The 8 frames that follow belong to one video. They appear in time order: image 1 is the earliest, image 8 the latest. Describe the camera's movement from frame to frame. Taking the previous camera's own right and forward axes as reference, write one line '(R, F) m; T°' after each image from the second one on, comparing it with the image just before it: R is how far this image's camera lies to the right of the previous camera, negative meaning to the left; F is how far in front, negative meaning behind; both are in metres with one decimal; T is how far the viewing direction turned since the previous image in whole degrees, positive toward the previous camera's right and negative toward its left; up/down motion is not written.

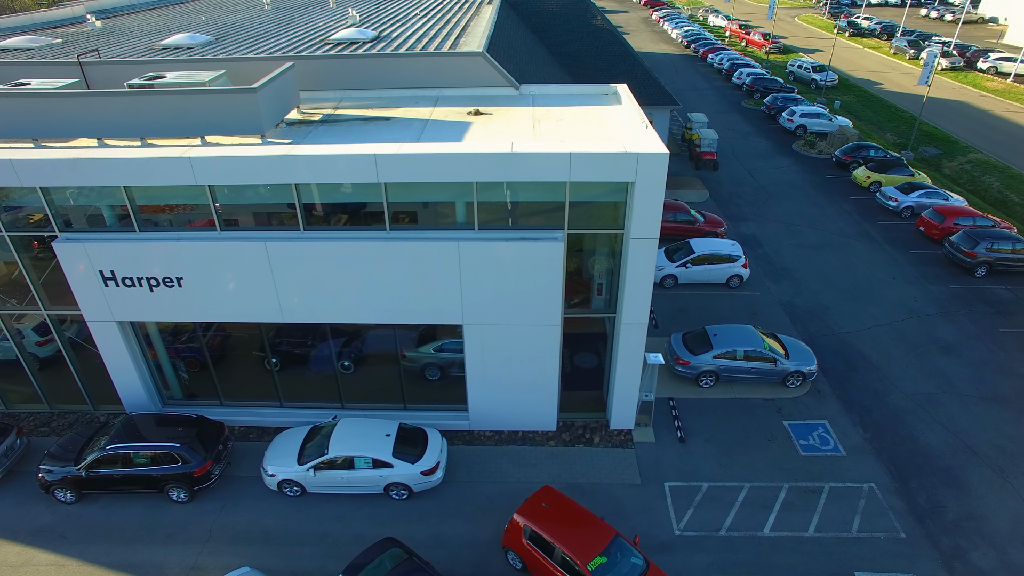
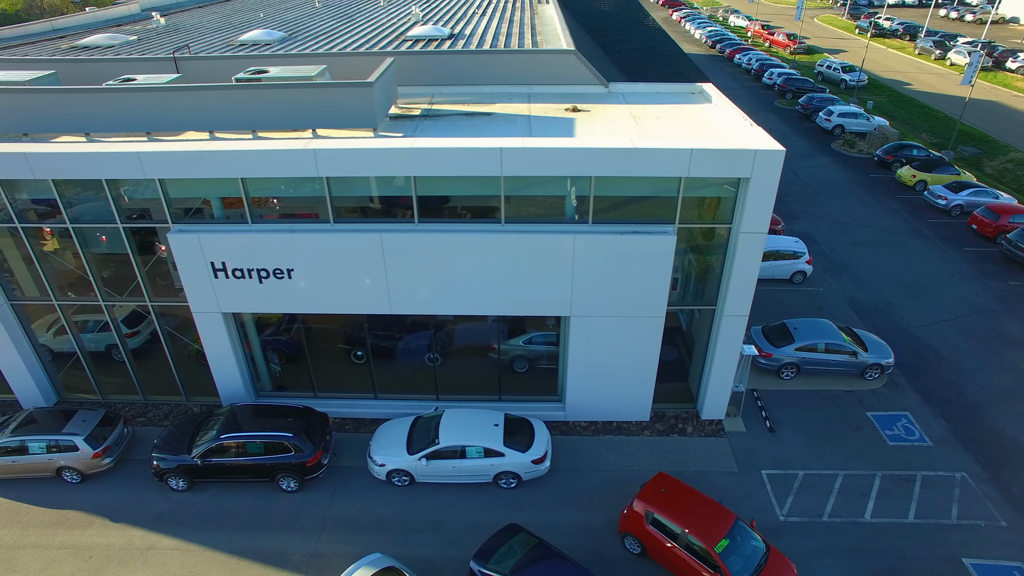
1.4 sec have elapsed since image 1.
(-2.5, -0.2) m; 0°
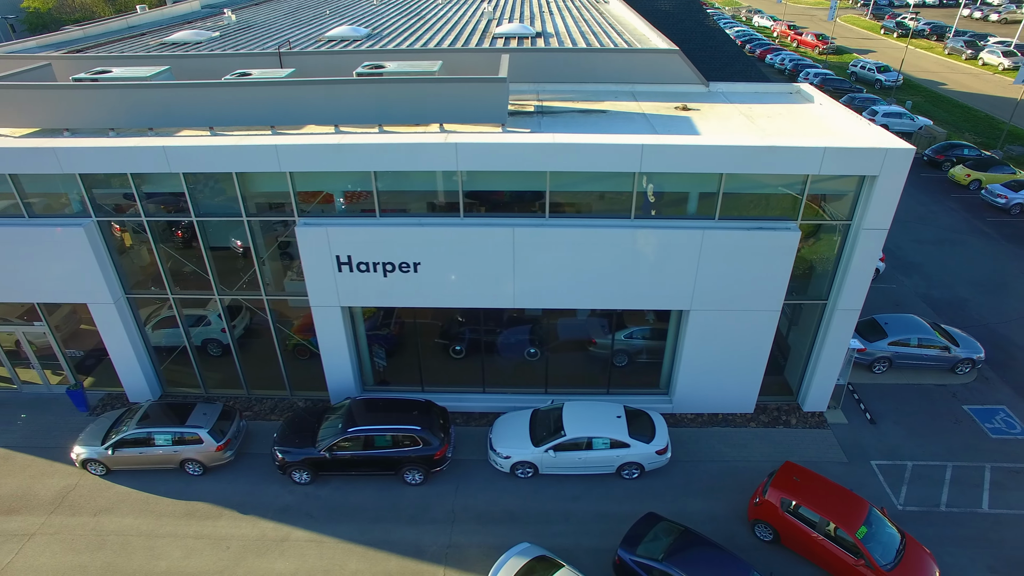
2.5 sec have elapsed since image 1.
(-2.9, -0.1) m; 0°
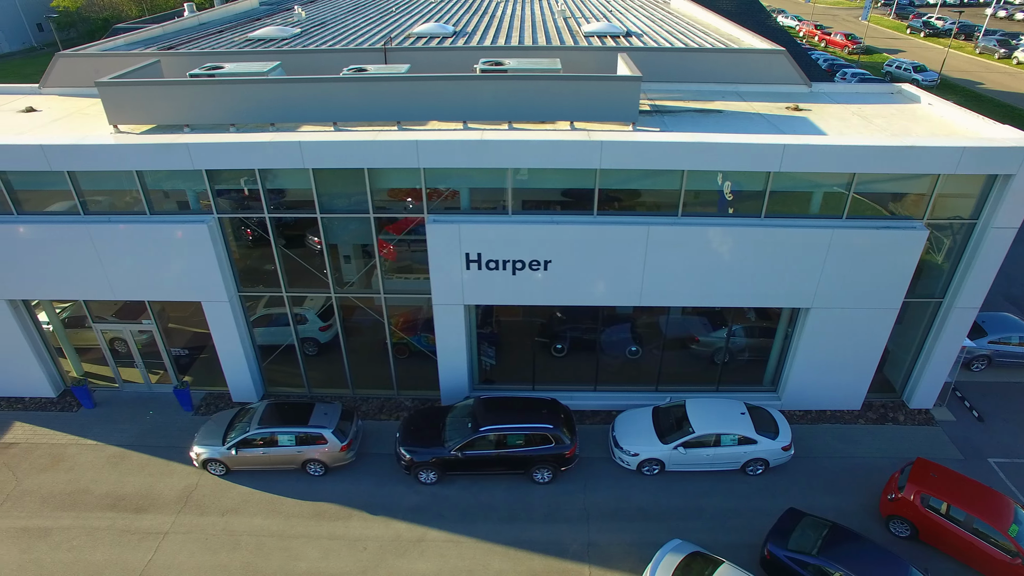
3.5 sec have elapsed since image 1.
(-3.0, +0.1) m; +1°
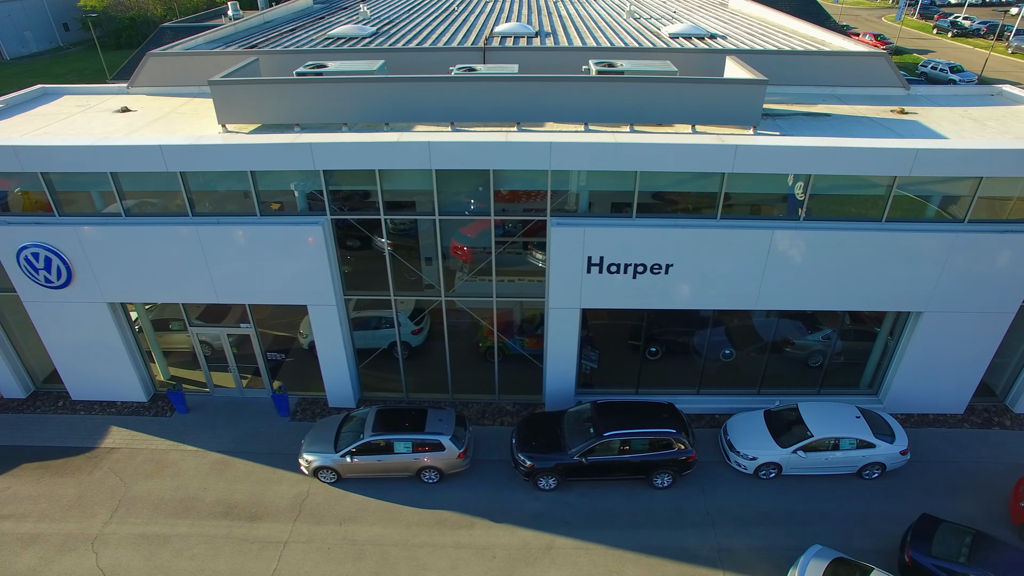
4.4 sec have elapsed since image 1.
(-2.7, +0.2) m; 0°
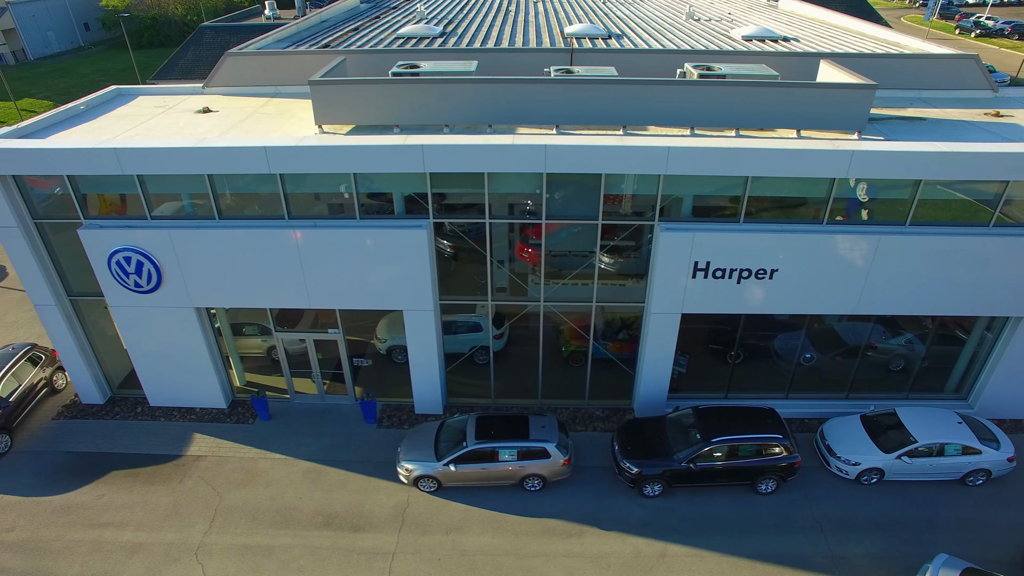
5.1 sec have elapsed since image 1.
(-2.4, +0.2) m; 0°
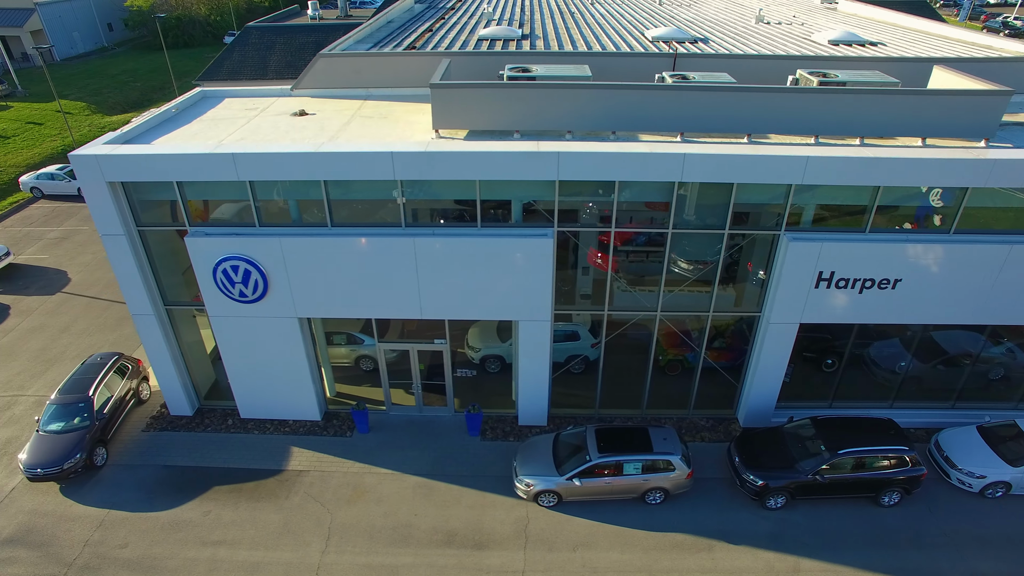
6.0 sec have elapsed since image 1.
(-2.7, +0.3) m; 0°
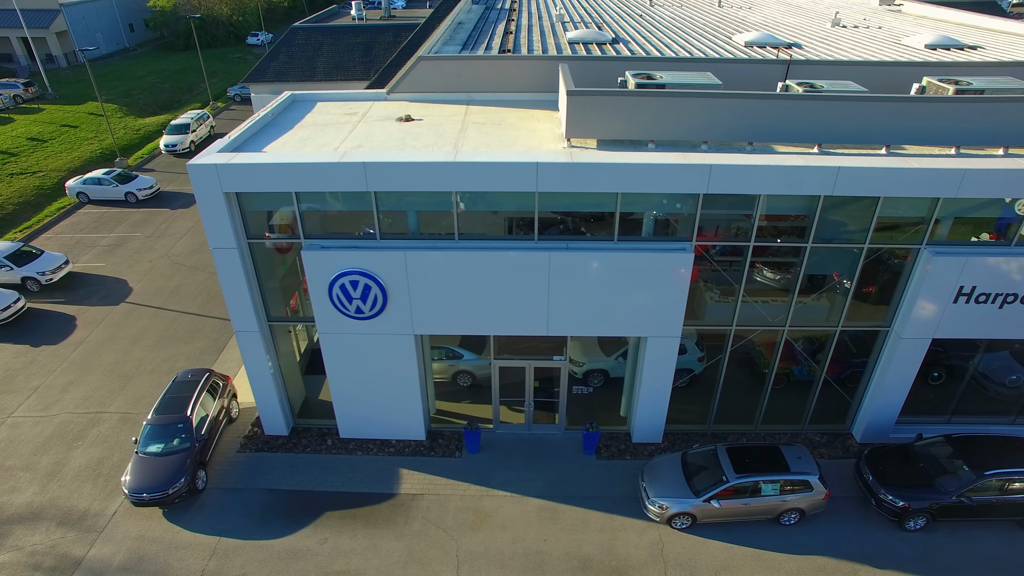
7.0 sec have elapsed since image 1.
(-2.9, +0.5) m; +1°
